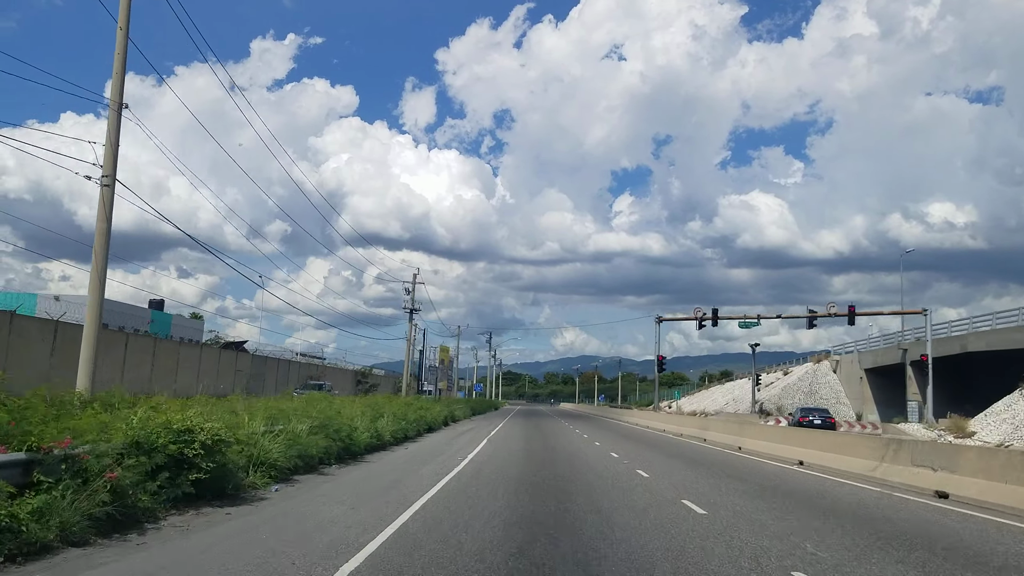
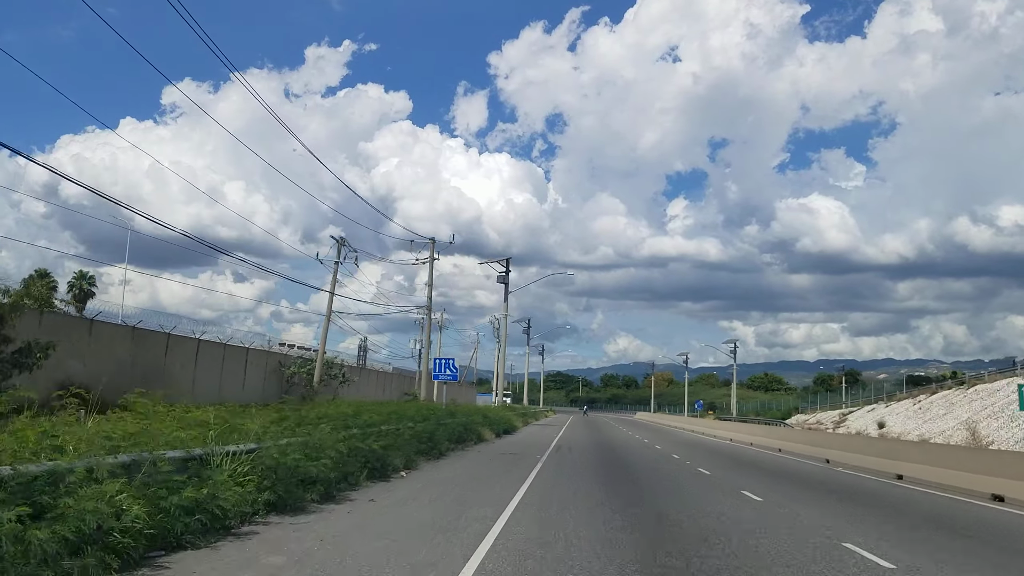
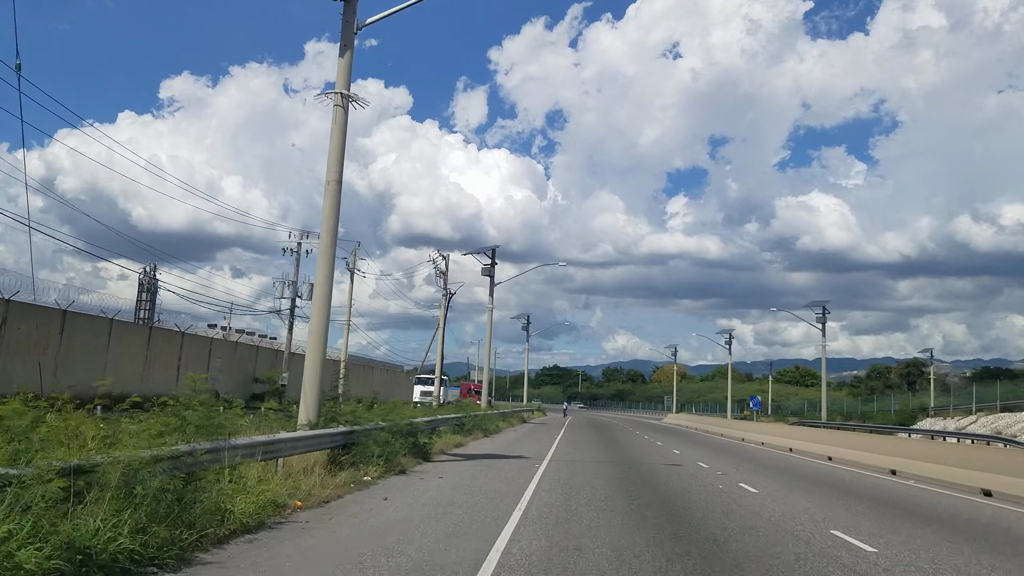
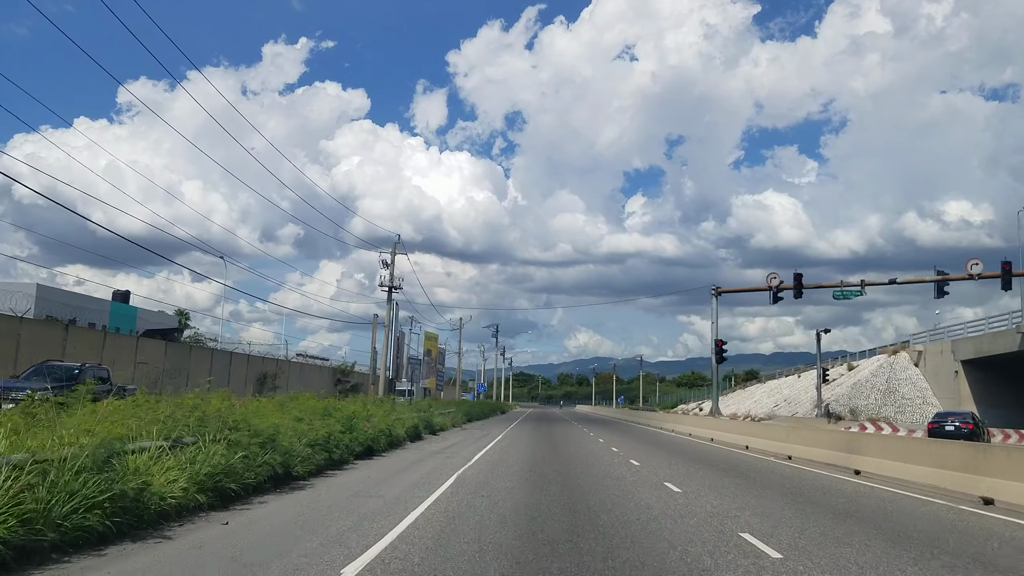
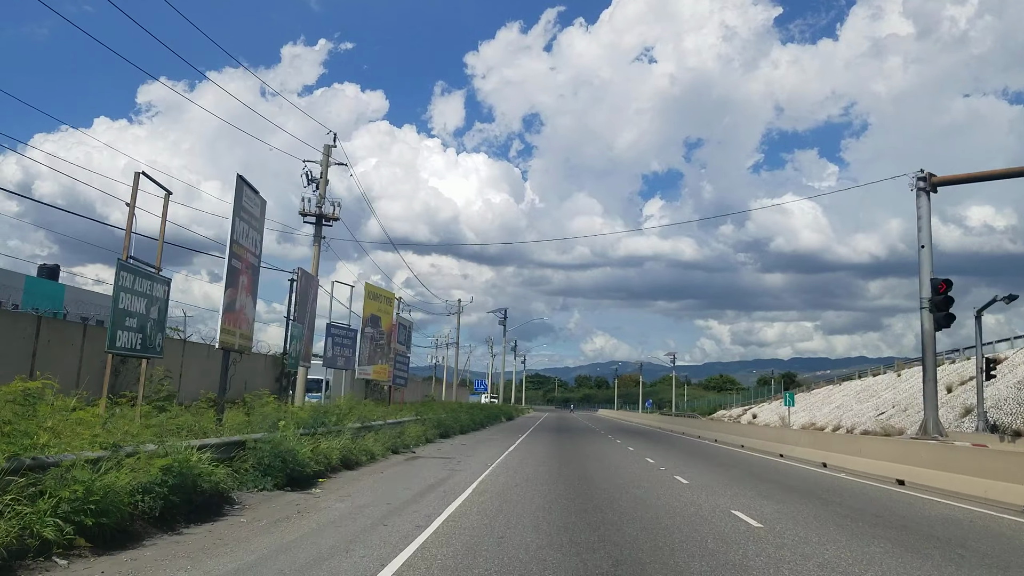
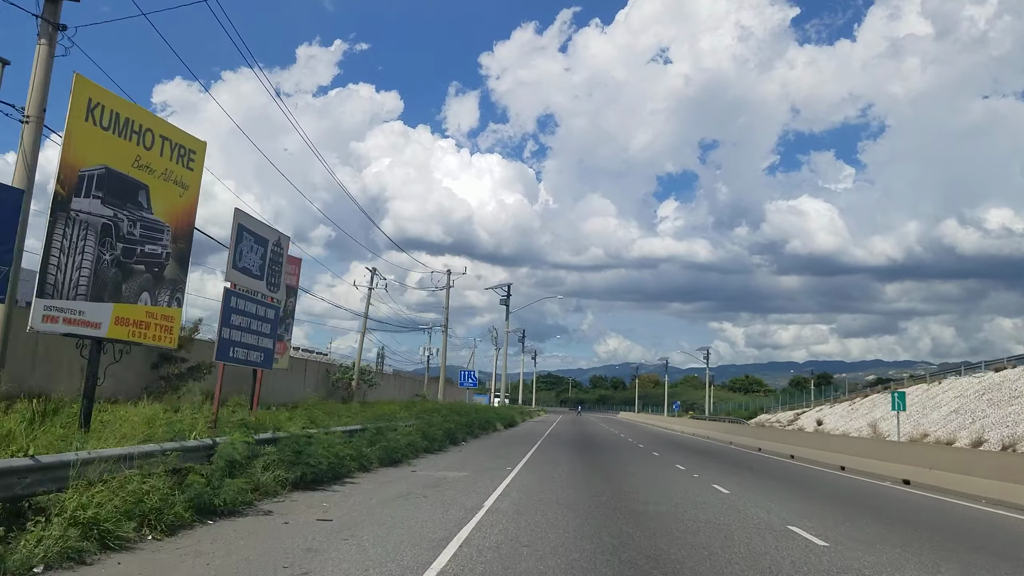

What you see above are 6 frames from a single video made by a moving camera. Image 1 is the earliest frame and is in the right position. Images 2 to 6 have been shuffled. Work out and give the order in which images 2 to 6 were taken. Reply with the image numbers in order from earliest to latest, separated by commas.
4, 5, 6, 2, 3
